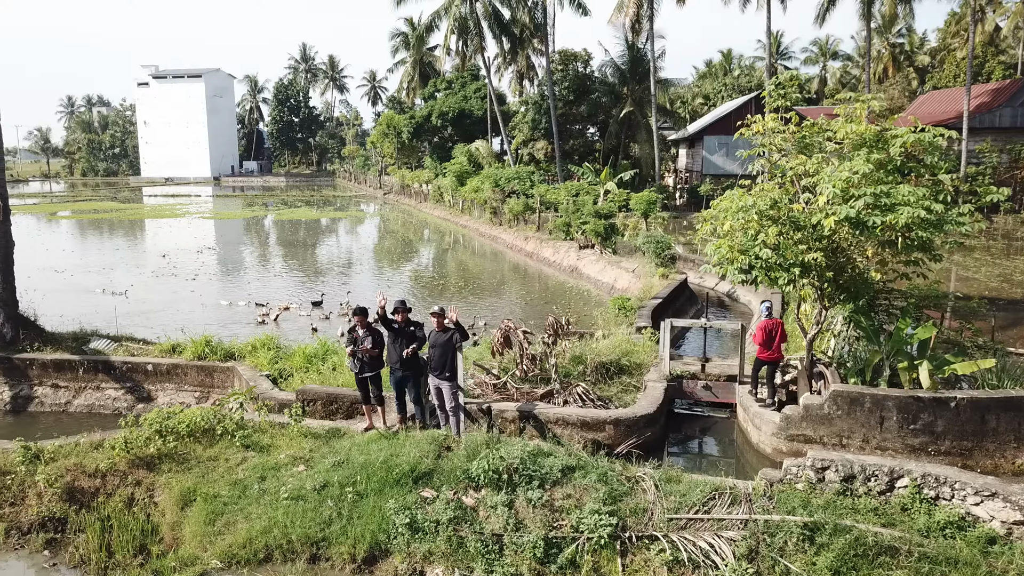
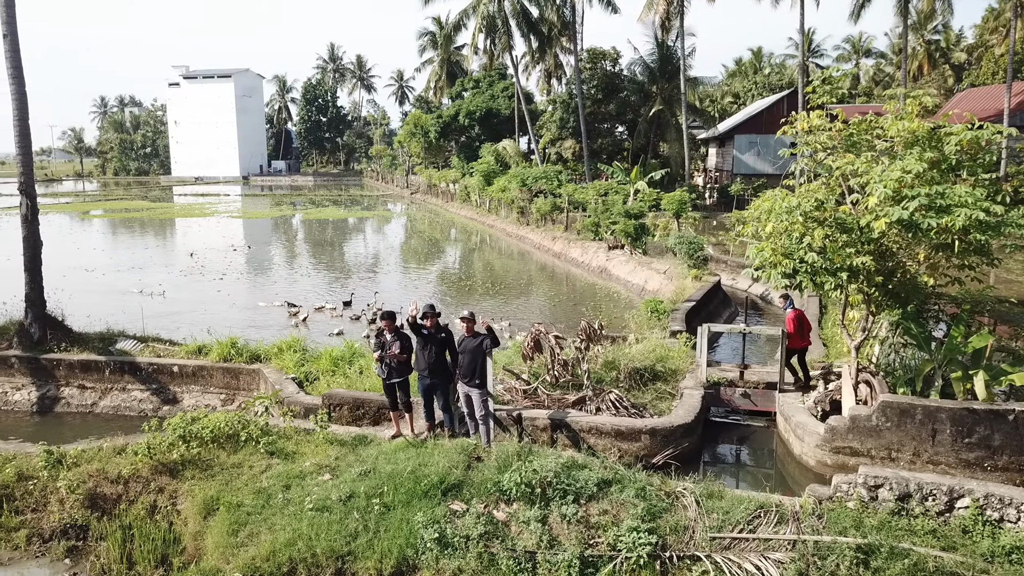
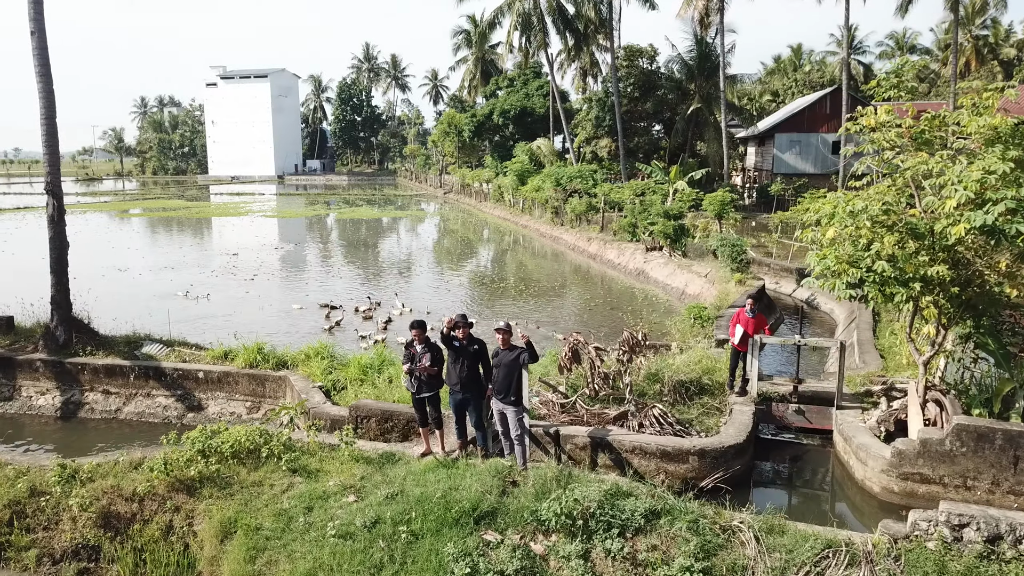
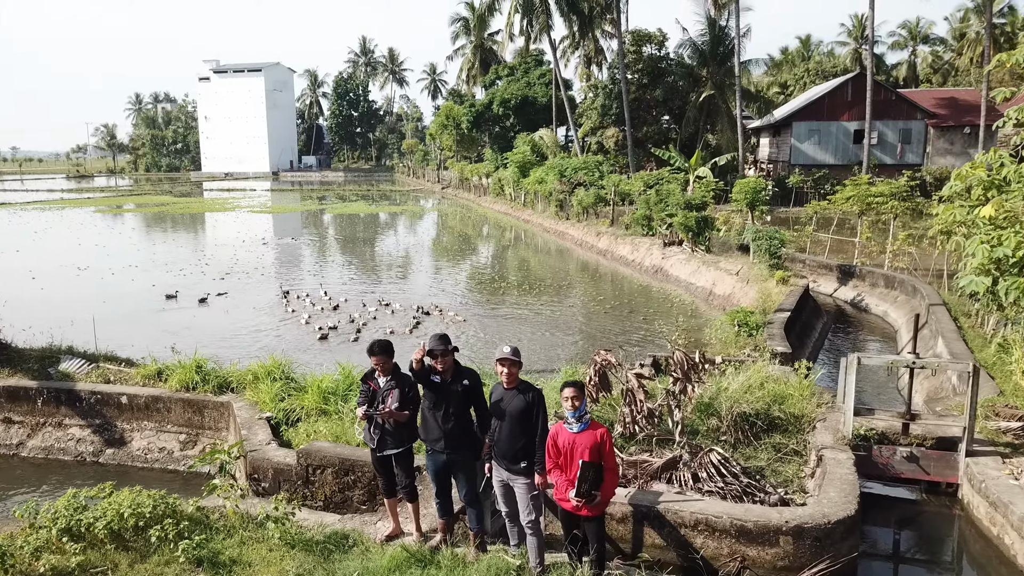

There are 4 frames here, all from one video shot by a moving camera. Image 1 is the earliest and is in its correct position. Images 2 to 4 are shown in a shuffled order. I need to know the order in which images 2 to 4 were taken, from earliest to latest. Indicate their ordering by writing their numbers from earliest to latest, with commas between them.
2, 3, 4
